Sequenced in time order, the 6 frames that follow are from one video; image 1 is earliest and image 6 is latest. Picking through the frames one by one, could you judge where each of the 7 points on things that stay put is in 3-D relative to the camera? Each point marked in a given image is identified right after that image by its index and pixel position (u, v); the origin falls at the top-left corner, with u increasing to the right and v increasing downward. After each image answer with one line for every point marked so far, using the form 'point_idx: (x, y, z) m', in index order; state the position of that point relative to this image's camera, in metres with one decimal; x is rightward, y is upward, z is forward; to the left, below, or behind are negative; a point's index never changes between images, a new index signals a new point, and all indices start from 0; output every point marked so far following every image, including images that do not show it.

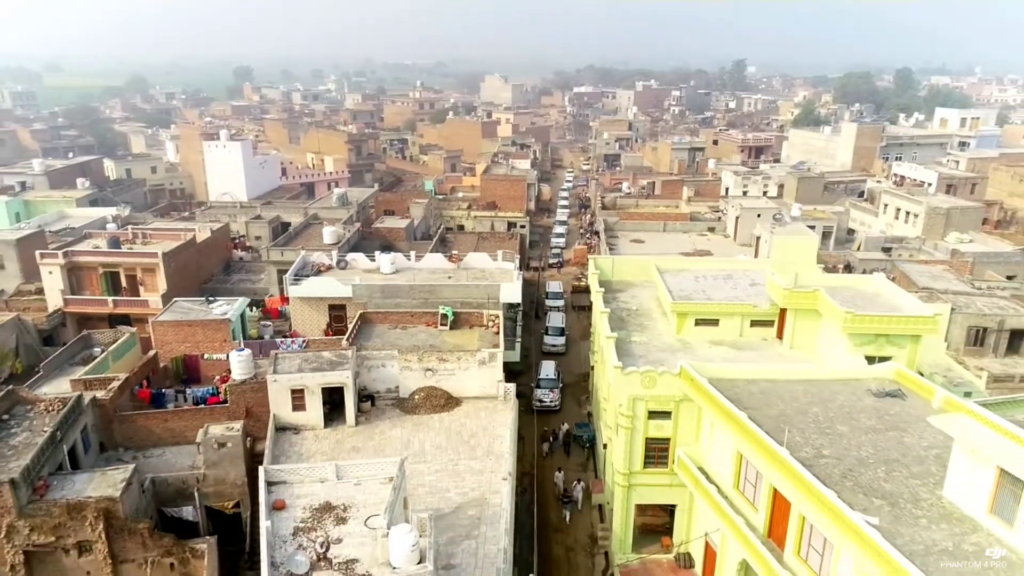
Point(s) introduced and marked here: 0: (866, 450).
0: (+7.3, -3.2, +14.9) m
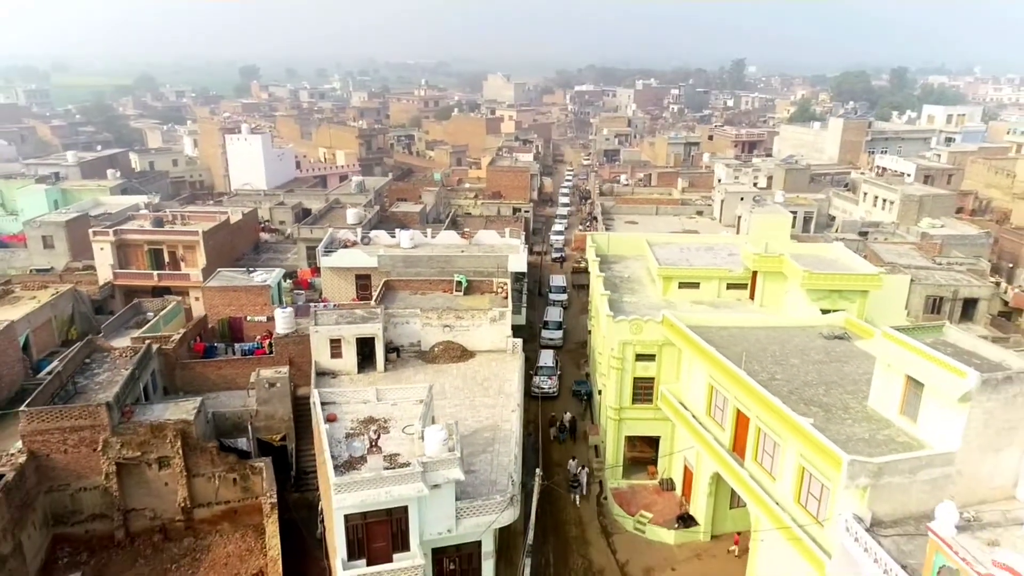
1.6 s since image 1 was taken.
0: (+7.5, -2.1, +18.2) m
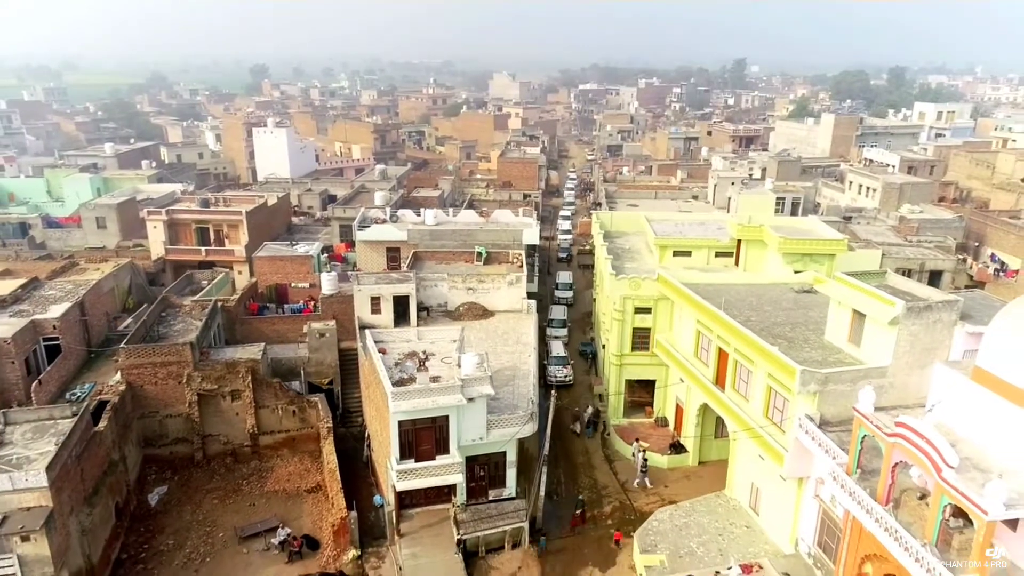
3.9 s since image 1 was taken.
0: (+8.1, -0.8, +21.7) m
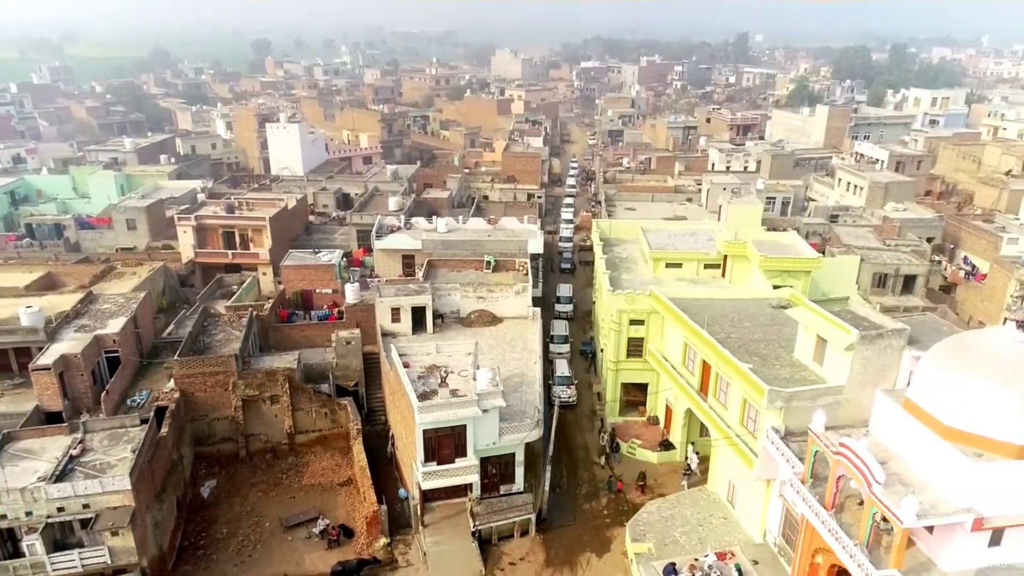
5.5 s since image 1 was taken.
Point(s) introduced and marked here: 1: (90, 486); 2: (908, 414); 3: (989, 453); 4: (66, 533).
0: (+8.3, -1.5, +24.6) m
1: (-11.1, -5.2, +19.1) m
2: (+9.0, -2.9, +16.4) m
3: (+9.8, -3.4, +14.8) m
4: (-12.0, -6.6, +19.5) m
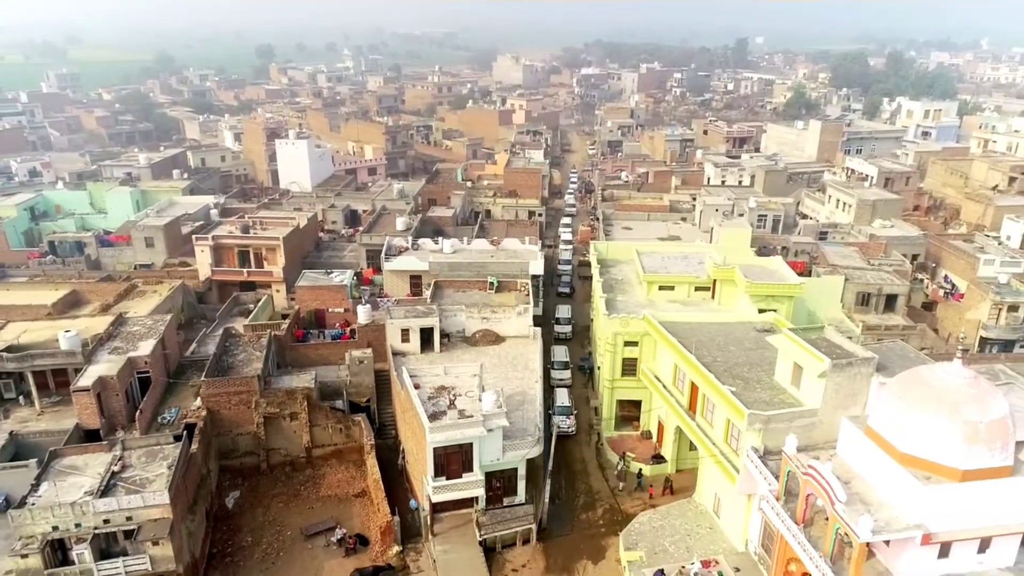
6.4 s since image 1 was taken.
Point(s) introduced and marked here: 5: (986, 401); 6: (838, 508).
0: (+8.4, -2.5, +26.5) m
1: (-11.0, -6.2, +21.1) m
2: (+9.1, -3.8, +18.4) m
3: (+9.8, -4.4, +16.8) m
4: (-11.9, -7.6, +21.5) m
5: (+10.8, -2.6, +16.5) m
6: (+7.8, -5.3, +17.3) m
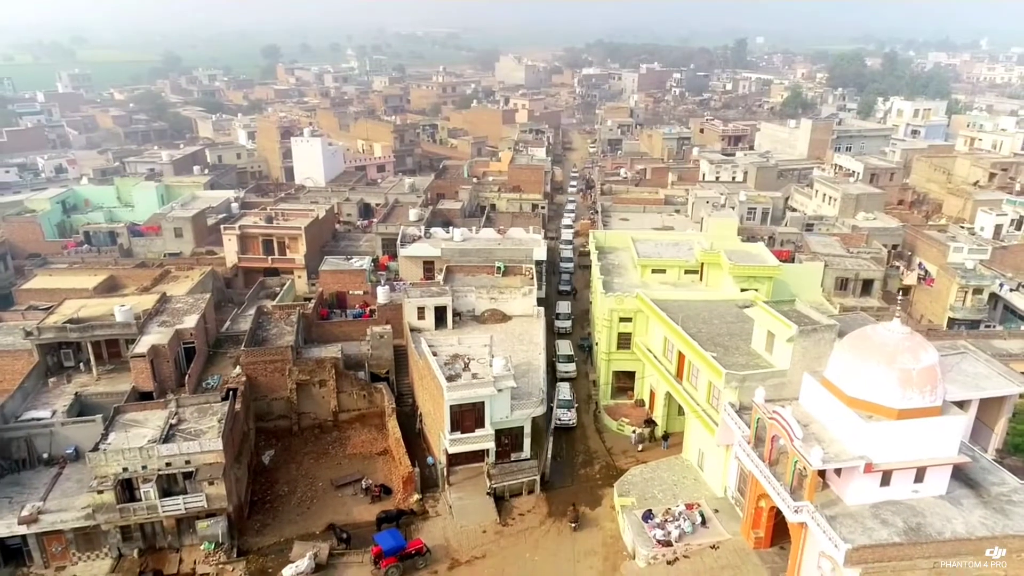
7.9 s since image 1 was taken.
0: (+8.7, -1.6, +29.7) m
1: (-10.8, -5.3, +24.3) m
2: (+9.3, -3.0, +21.6) m
3: (+10.1, -3.5, +20.0) m
4: (-11.7, -6.7, +24.8) m
5: (+11.0, -1.7, +19.7) m
6: (+8.1, -4.4, +20.6) m
